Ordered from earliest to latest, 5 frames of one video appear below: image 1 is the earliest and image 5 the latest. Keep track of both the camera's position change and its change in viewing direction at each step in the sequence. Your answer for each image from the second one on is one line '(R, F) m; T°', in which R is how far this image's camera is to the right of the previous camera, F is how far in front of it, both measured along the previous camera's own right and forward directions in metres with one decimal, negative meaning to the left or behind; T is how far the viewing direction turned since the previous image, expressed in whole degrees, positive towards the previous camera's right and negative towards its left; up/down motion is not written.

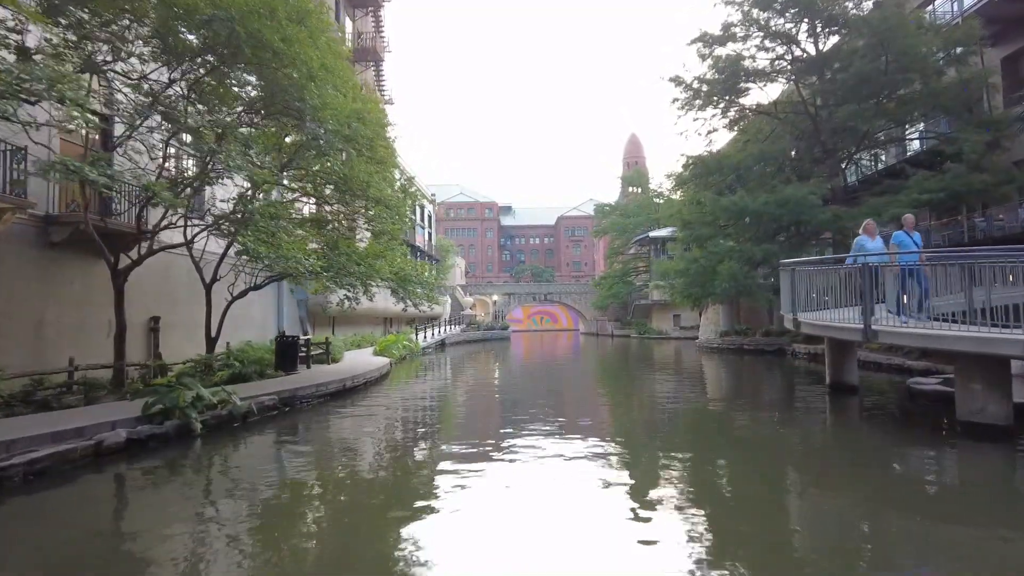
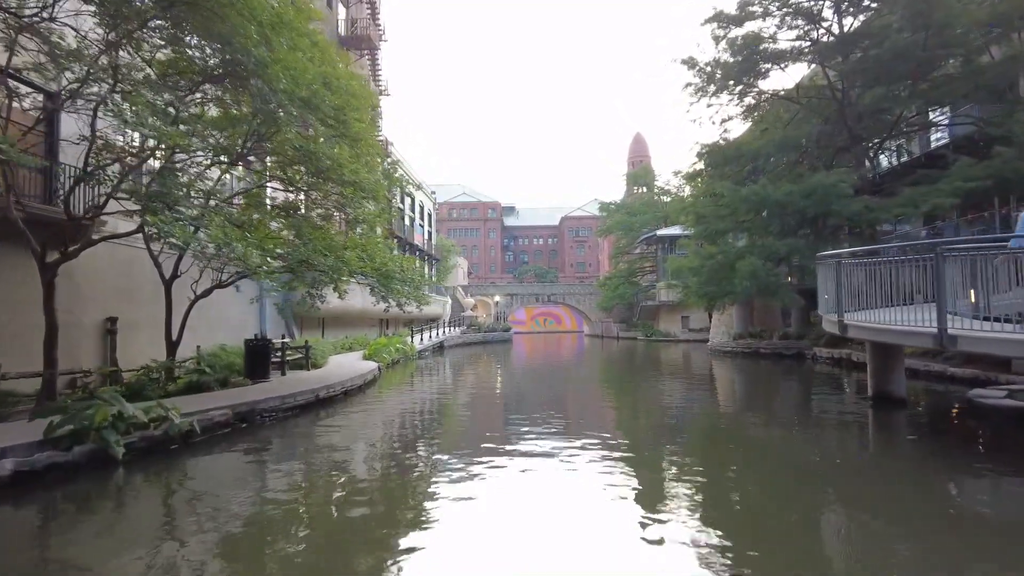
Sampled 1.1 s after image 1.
(+0.1, +1.6) m; 0°
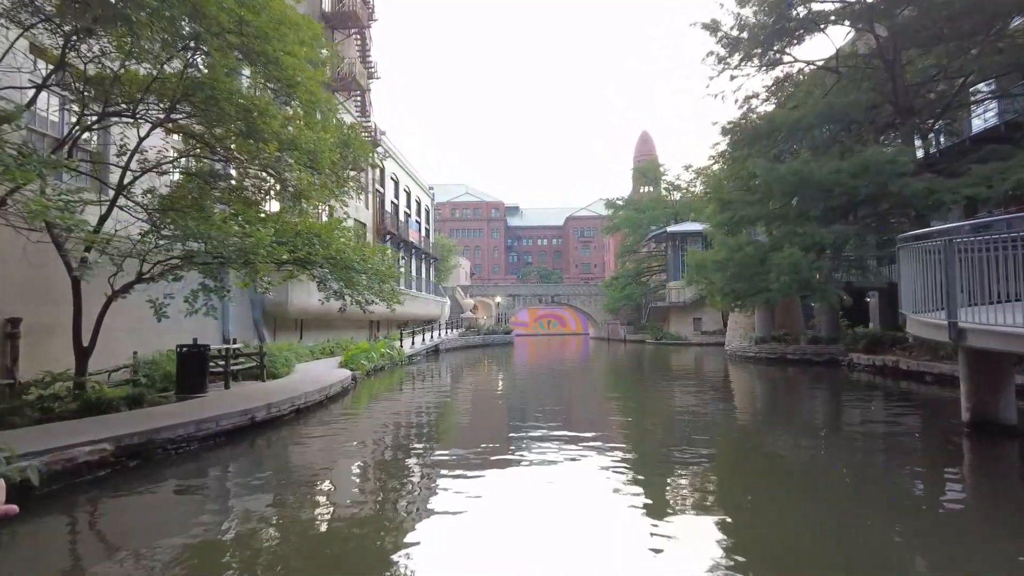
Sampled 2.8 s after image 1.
(+0.2, +2.5) m; 0°
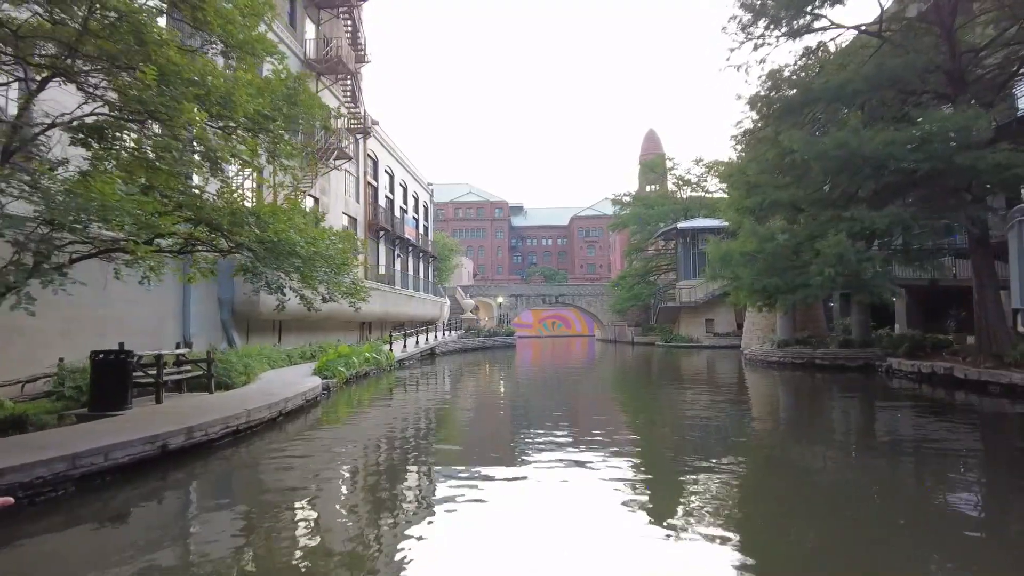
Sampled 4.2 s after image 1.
(+0.2, +2.1) m; 0°
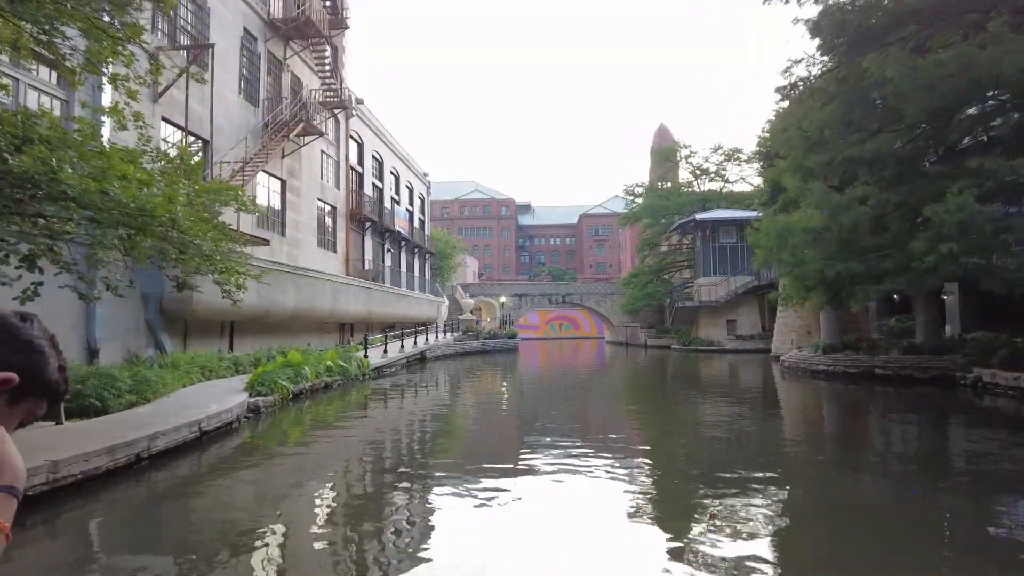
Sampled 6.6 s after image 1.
(+0.4, +3.5) m; -1°
